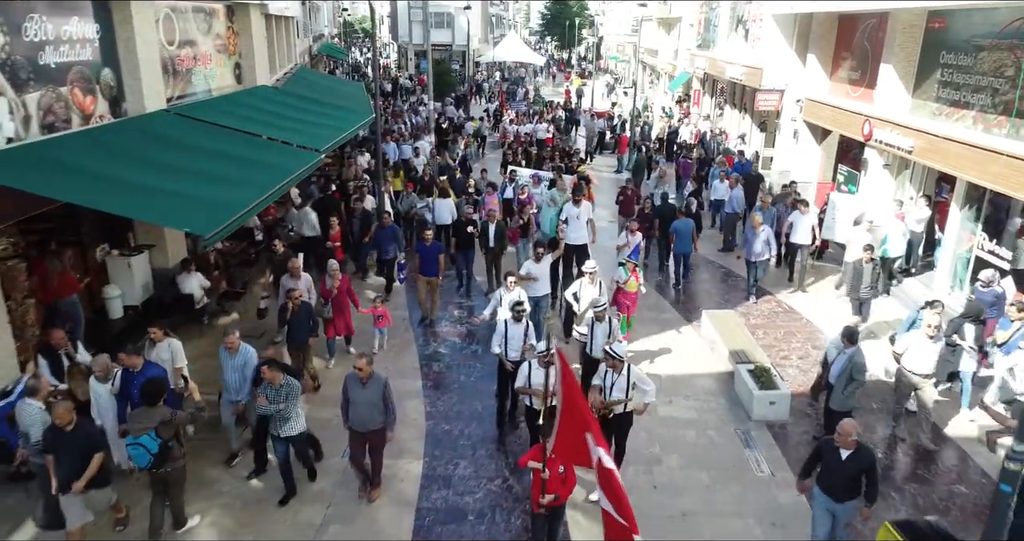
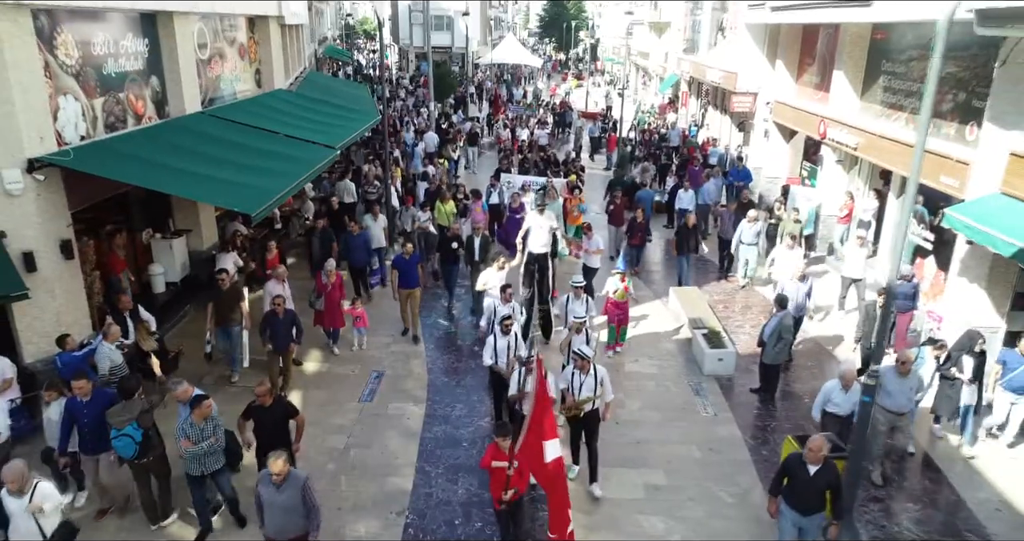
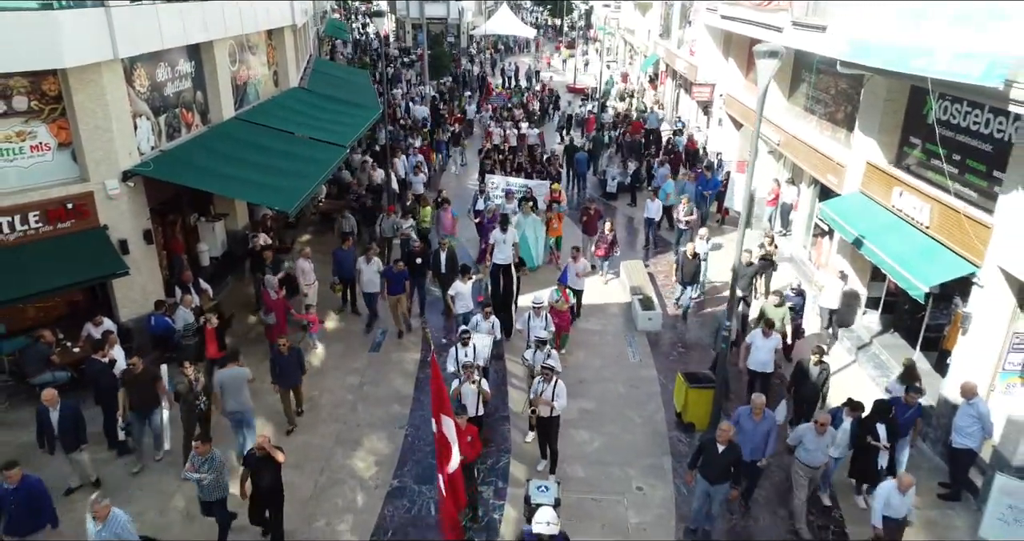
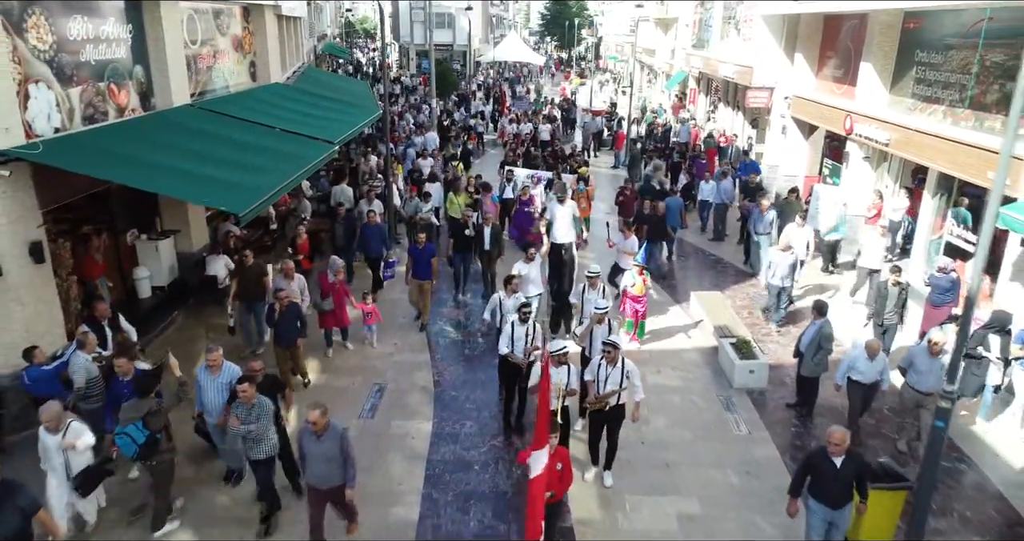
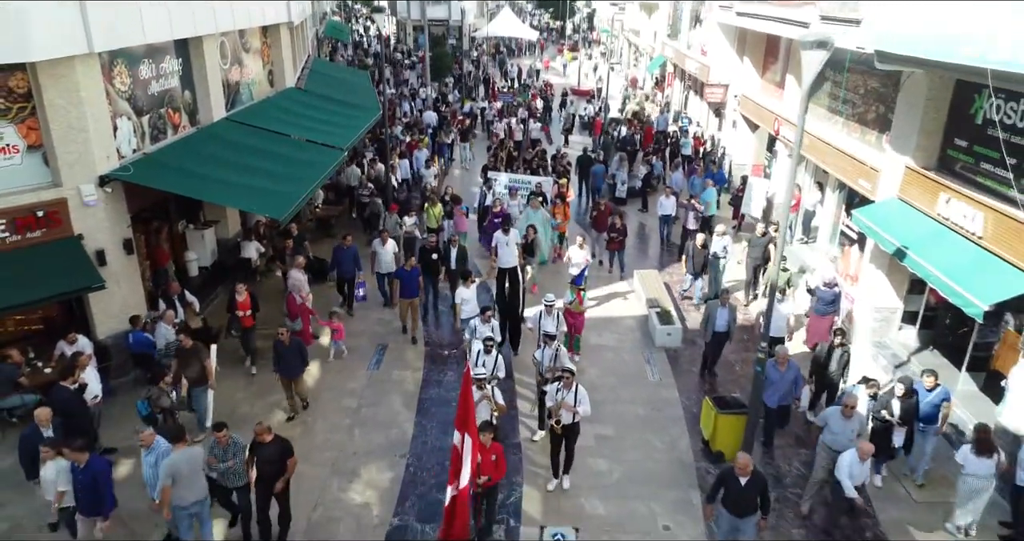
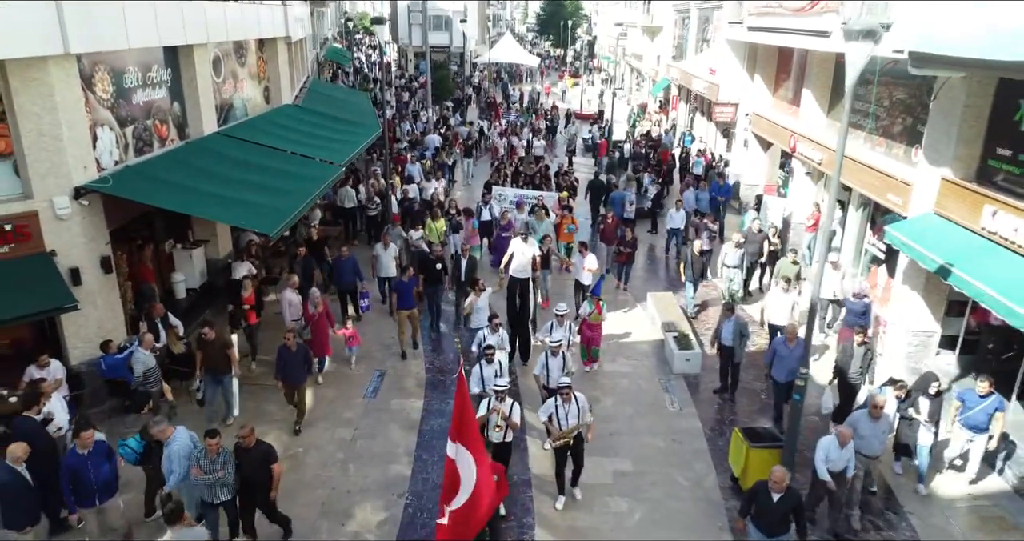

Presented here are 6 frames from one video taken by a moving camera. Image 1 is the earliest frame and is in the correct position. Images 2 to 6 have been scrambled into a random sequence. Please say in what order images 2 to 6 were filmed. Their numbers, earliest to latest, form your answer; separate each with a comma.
4, 2, 6, 5, 3
